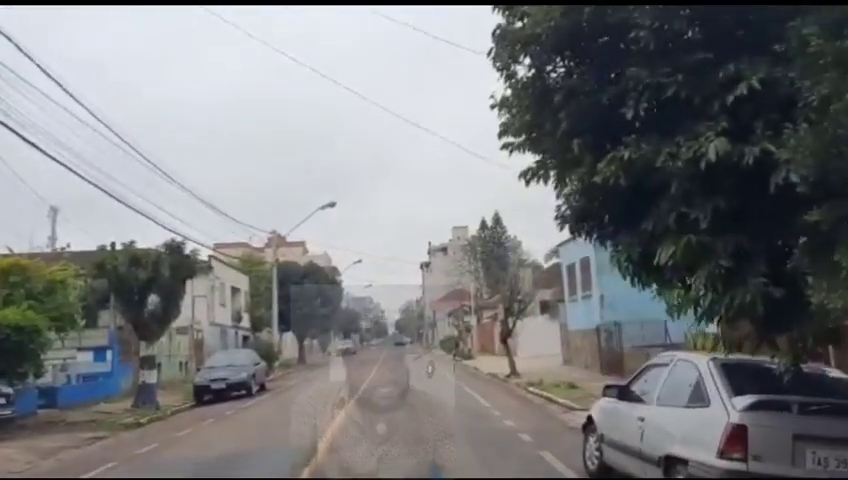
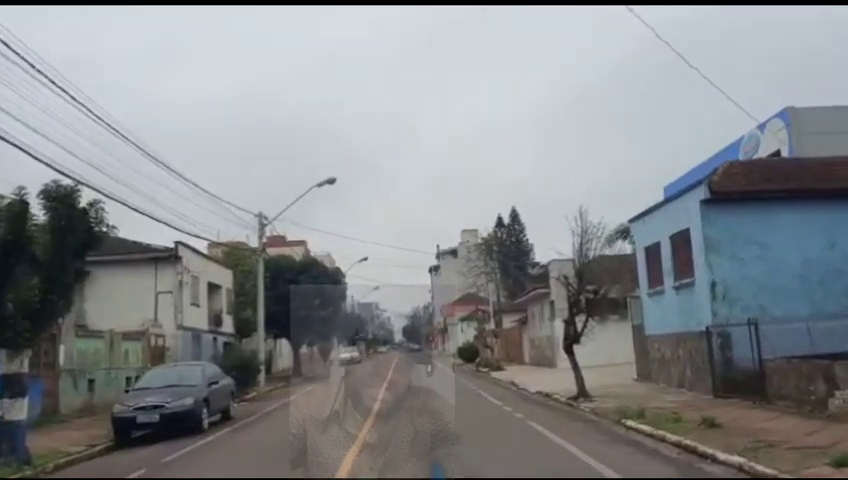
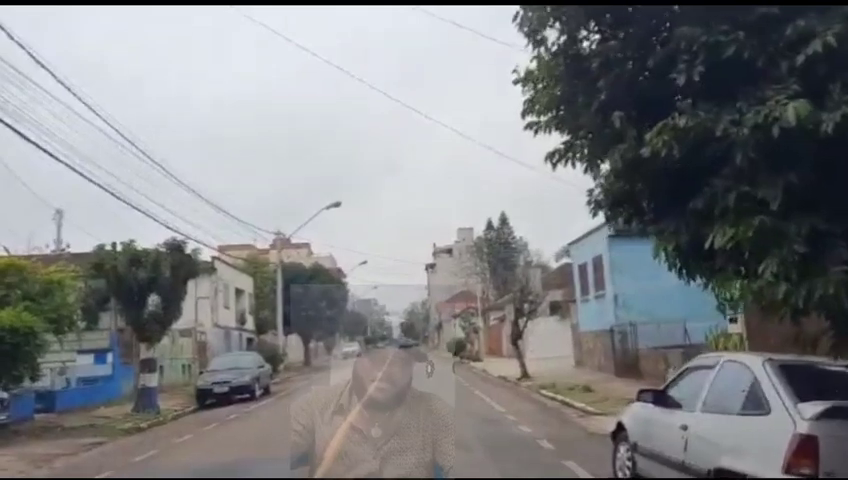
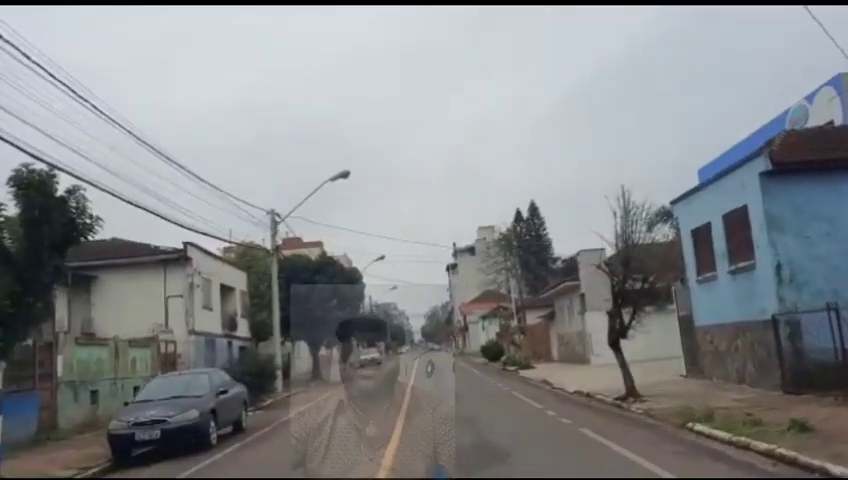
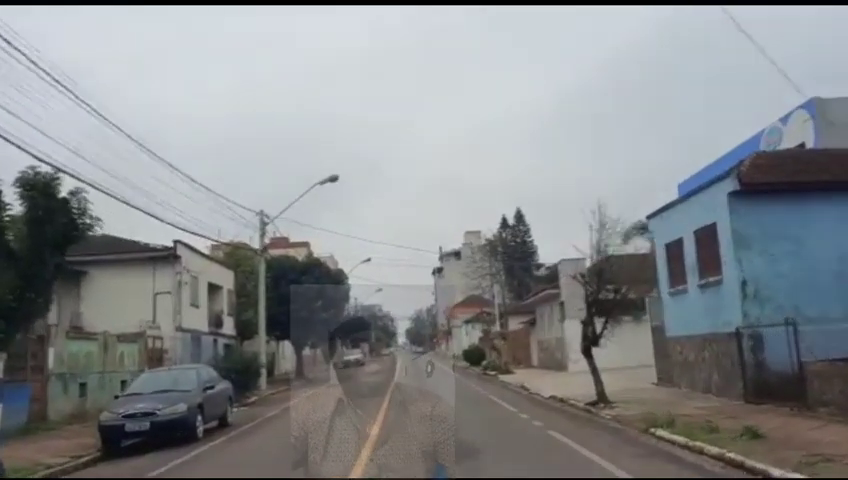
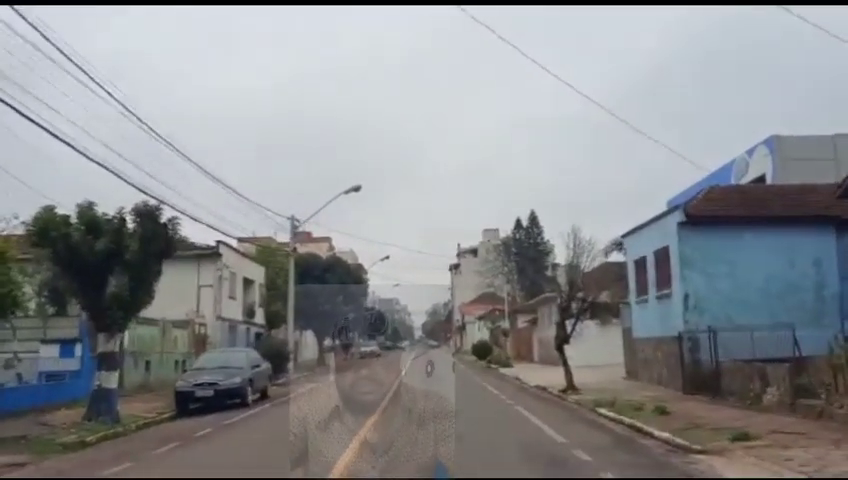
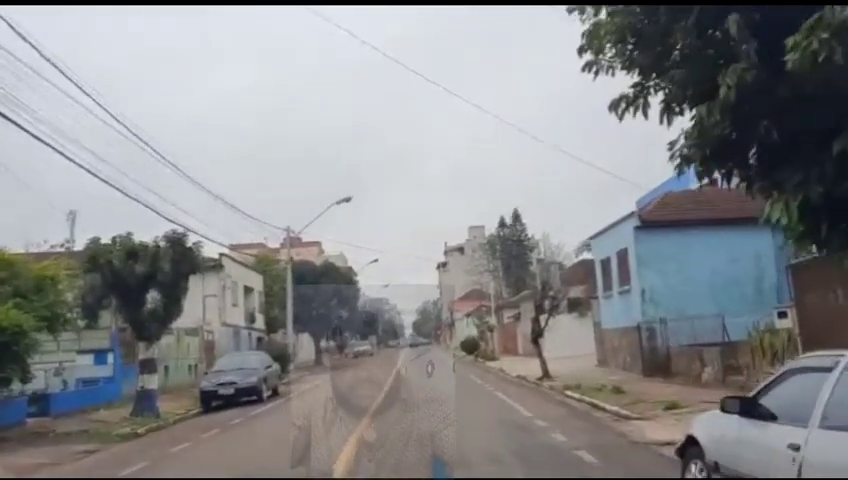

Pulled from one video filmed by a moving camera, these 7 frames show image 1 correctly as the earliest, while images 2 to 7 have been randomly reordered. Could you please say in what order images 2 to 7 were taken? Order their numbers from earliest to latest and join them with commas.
3, 7, 6, 2, 5, 4
